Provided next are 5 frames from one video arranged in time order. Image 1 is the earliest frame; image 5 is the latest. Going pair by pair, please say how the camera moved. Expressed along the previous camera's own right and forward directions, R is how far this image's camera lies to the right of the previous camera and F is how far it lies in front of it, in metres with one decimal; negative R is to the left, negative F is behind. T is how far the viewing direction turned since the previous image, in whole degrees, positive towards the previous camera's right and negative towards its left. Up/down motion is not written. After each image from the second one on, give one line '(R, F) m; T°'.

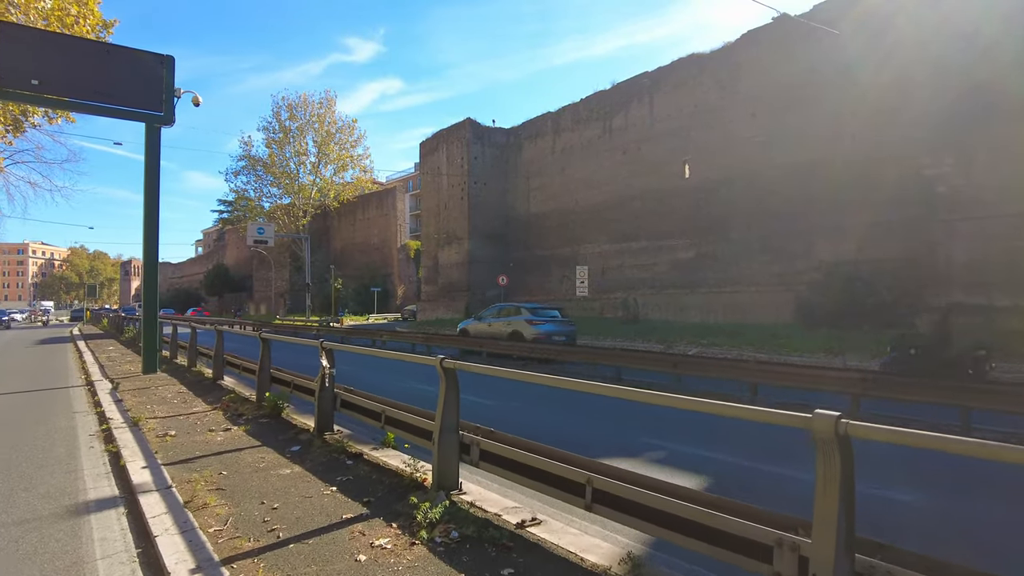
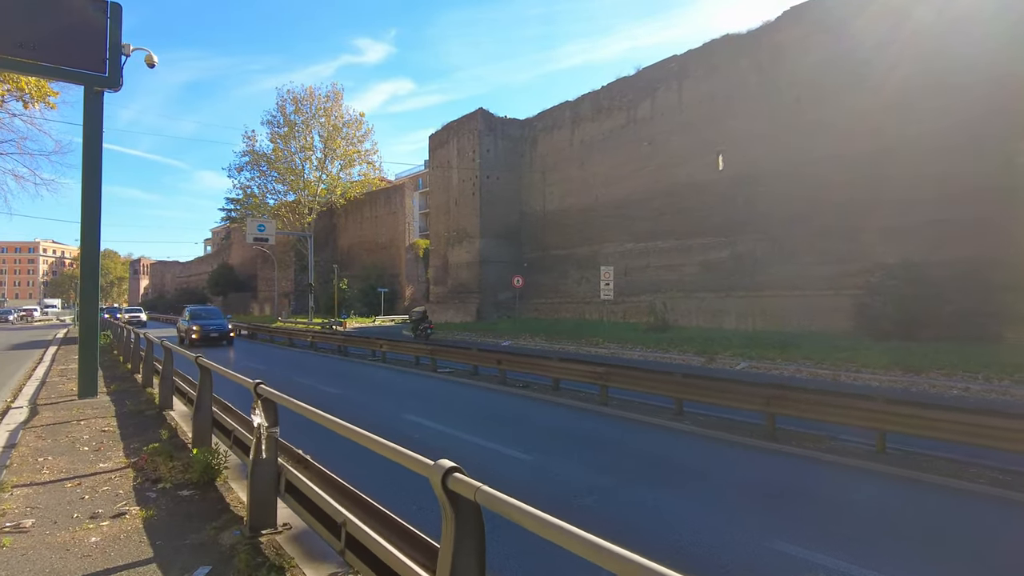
(-0.3, +2.5) m; -1°
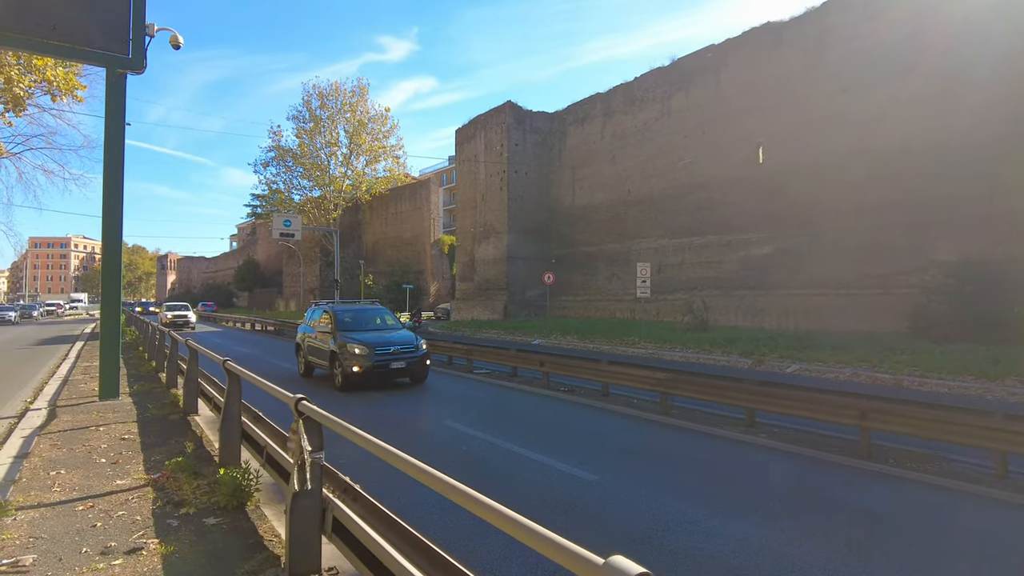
(-0.4, +0.8) m; -2°
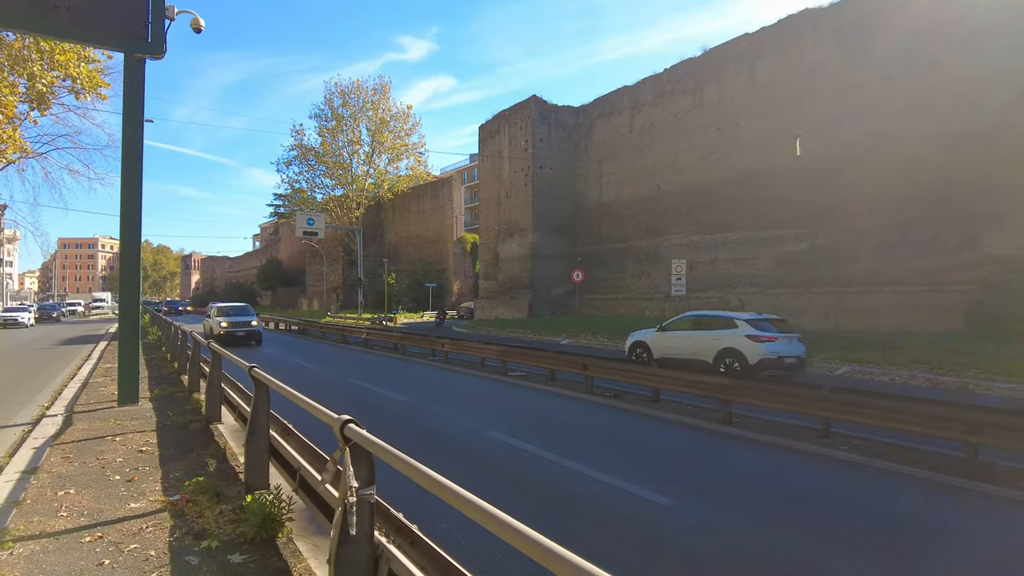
(-0.3, +0.7) m; -2°
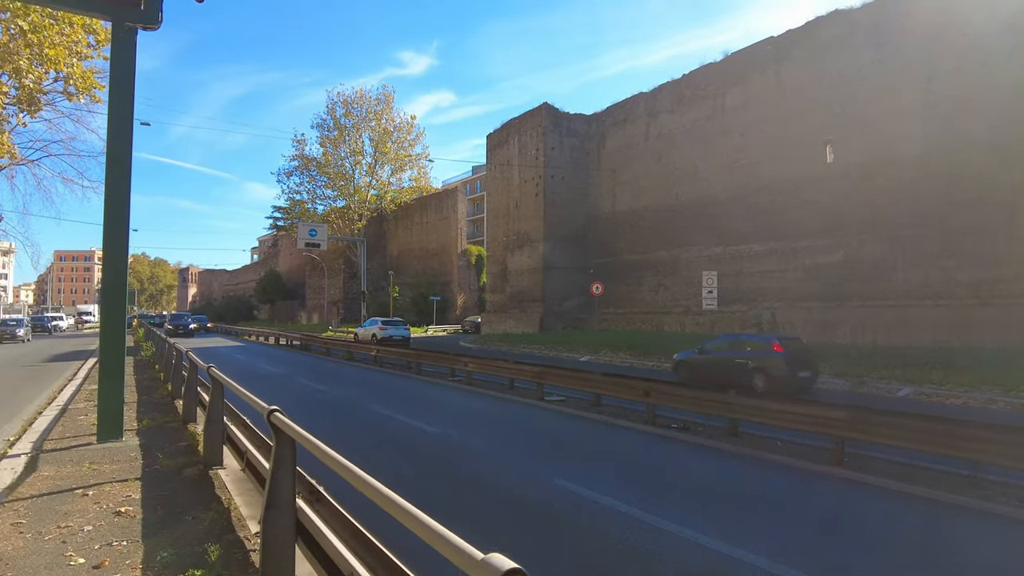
(-0.7, +1.4) m; 0°
